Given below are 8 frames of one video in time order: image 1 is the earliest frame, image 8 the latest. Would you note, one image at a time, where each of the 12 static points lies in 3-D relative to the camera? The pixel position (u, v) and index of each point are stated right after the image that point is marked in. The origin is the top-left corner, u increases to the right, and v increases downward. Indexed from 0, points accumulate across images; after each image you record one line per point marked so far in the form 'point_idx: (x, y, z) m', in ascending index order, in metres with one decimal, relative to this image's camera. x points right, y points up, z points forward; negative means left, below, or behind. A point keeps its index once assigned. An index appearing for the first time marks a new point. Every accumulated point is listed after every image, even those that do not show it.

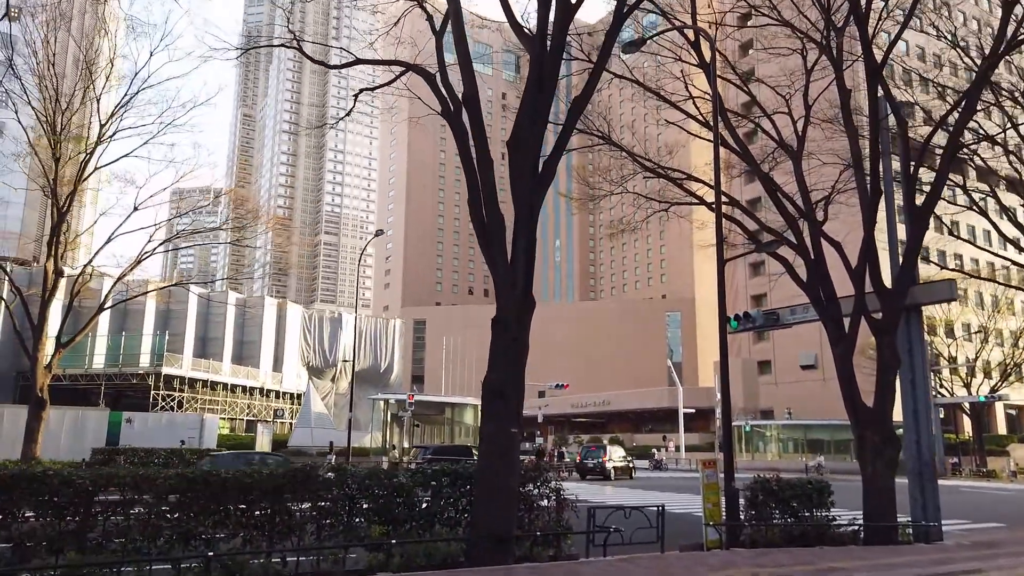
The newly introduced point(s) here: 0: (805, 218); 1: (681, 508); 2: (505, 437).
0: (+5.7, +1.4, +14.1) m
1: (+4.3, -5.8, +19.1) m
2: (-0.1, -1.7, +8.4) m
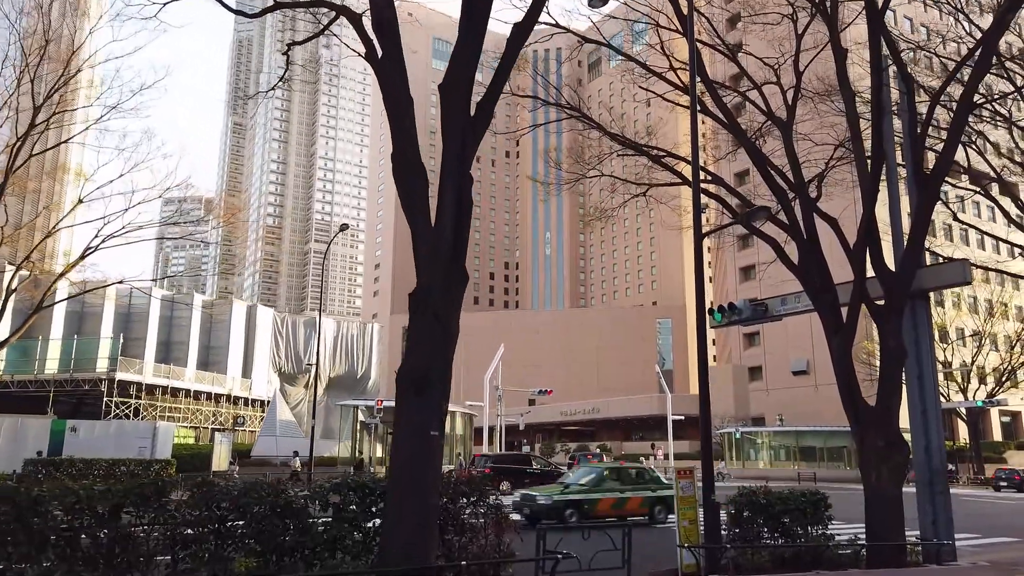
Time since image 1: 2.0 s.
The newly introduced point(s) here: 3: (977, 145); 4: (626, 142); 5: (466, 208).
0: (+4.9, +1.6, +12.5) m
1: (+3.5, -5.6, +17.4) m
2: (-0.8, -1.4, +6.7) m
3: (+12.1, +3.7, +18.9) m
4: (+2.5, +3.3, +15.7) m
5: (-0.5, +0.8, +7.6) m
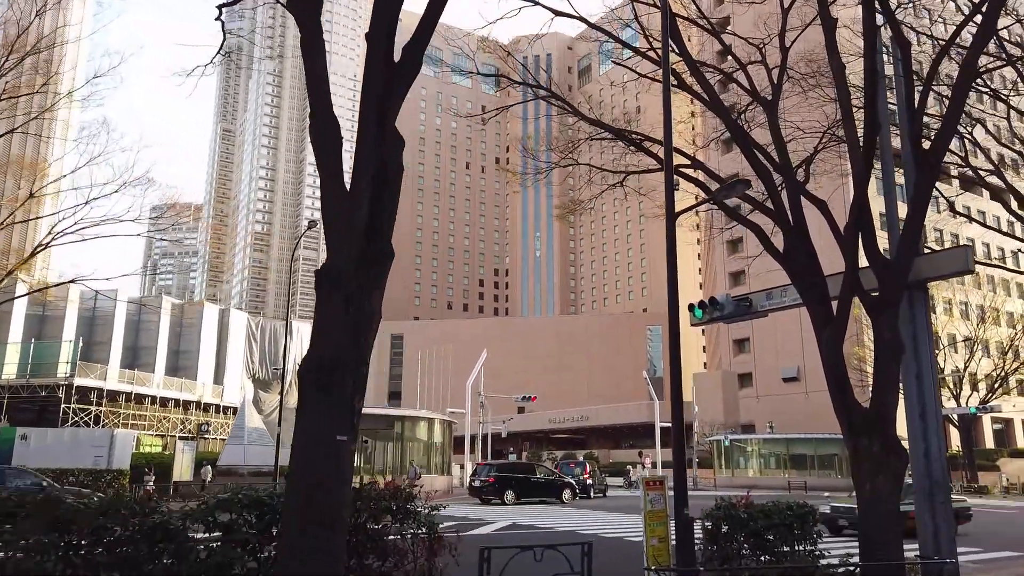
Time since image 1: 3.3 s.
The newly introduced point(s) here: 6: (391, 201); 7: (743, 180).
0: (+4.3, +1.8, +11.4) m
1: (+2.8, -5.6, +16.3) m
2: (-1.4, -1.2, +5.6) m
3: (+11.4, +3.8, +17.9) m
4: (+1.8, +3.4, +14.7) m
5: (-1.1, +1.0, +6.4) m
6: (-1.3, +0.8, +7.3) m
7: (+3.1, +1.5, +9.7) m
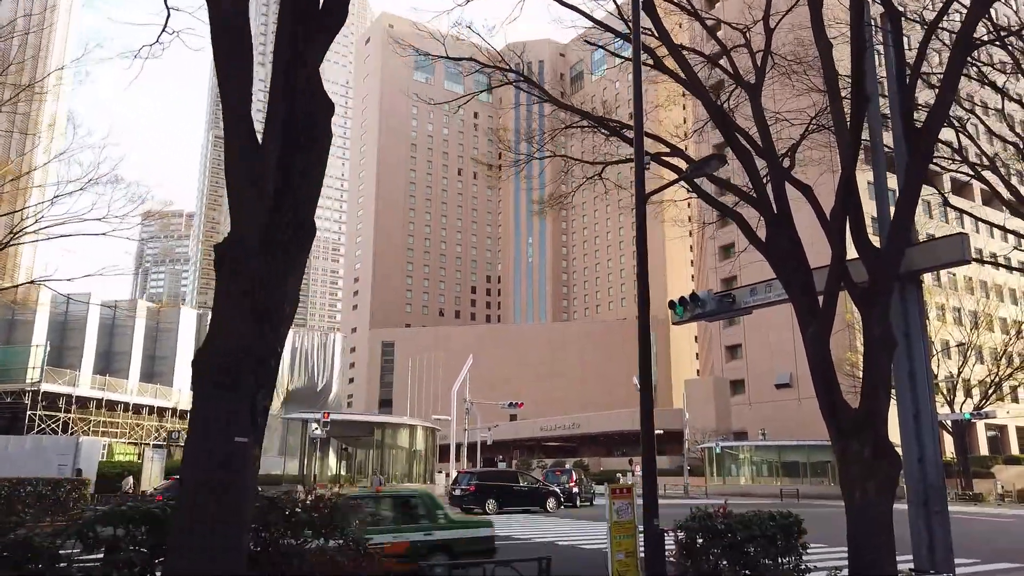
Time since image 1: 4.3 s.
0: (+3.8, +1.9, +10.7) m
1: (+2.2, -5.5, +15.5) m
2: (-1.9, -1.1, +4.8) m
3: (+10.8, +3.8, +17.3) m
4: (+1.3, +3.4, +13.9) m
5: (-1.6, +1.2, +5.7) m
6: (-1.8, +1.0, +6.6) m
7: (+2.6, +1.6, +9.0) m
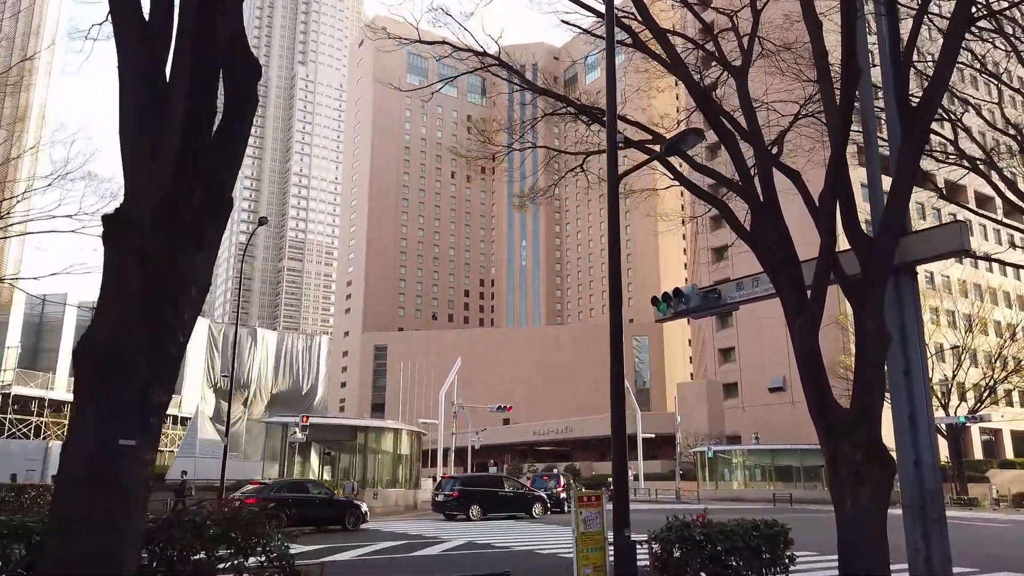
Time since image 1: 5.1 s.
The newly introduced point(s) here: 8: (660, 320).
0: (+3.3, +2.0, +10.1) m
1: (+1.8, -5.4, +14.8) m
2: (-2.3, -0.9, +4.1) m
3: (+10.4, +3.9, +16.7) m
4: (+0.8, +3.5, +13.3) m
5: (-2.0, +1.3, +5.0) m
6: (-2.2, +1.1, +5.9) m
7: (+2.1, +1.7, +8.3) m
8: (+2.5, -0.5, +12.2) m
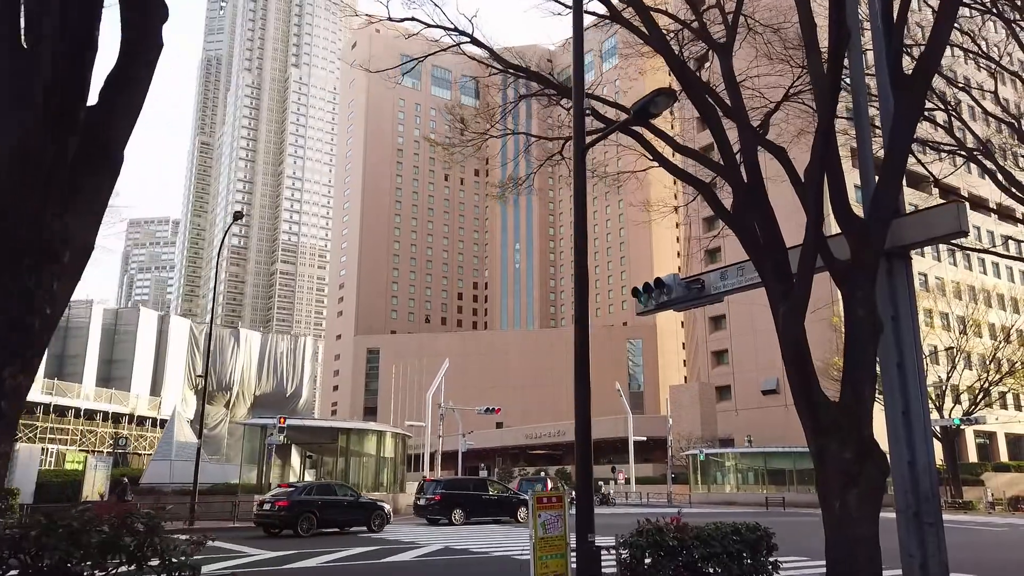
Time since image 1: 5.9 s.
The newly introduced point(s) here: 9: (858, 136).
0: (+2.9, +2.1, +9.4) m
1: (+1.3, -5.3, +14.1) m
2: (-2.7, -0.7, +3.4) m
3: (+9.9, +4.0, +16.1) m
4: (+0.4, +3.7, +12.7) m
5: (-2.3, +1.5, +4.4) m
6: (-2.6, +1.3, +5.2) m
7: (+1.7, +1.9, +7.7) m
8: (+2.0, -0.4, +11.5) m
9: (+4.1, +1.8, +8.7) m
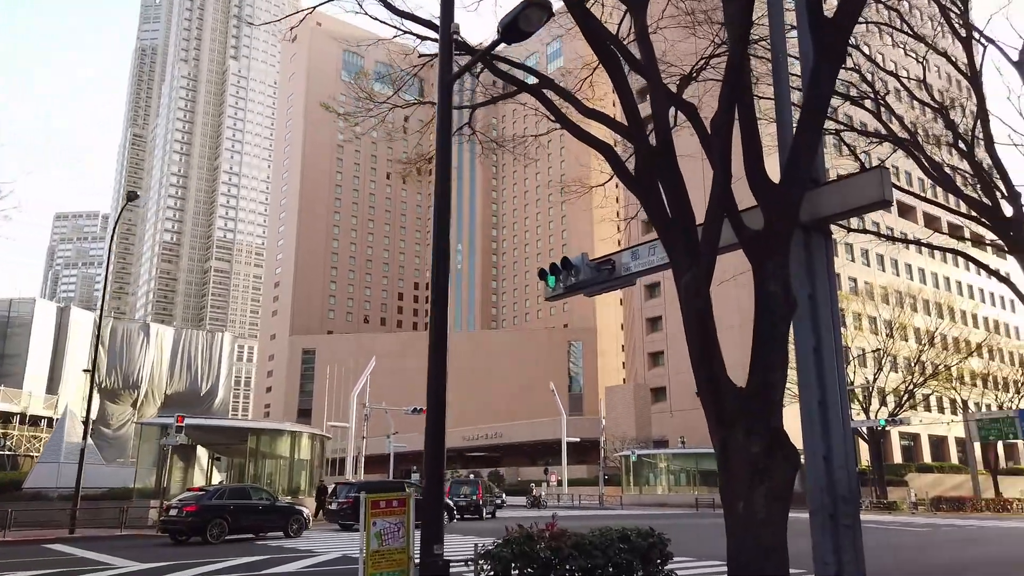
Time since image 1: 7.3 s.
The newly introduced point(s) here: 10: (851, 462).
0: (+1.6, +2.4, +8.5) m
1: (-0.5, -5.0, +13.0) m
2: (-3.6, -0.4, +2.1) m
3: (+8.1, +4.1, +15.7) m
4: (-1.2, +3.9, +11.6) m
5: (-3.3, +1.8, +3.0) m
6: (-3.6, +1.6, +3.9) m
7: (+0.5, +2.2, +6.7) m
8: (+0.5, -0.1, +10.5) m
9: (+2.8, +2.0, +7.8) m
10: (+3.3, -1.7, +7.0) m
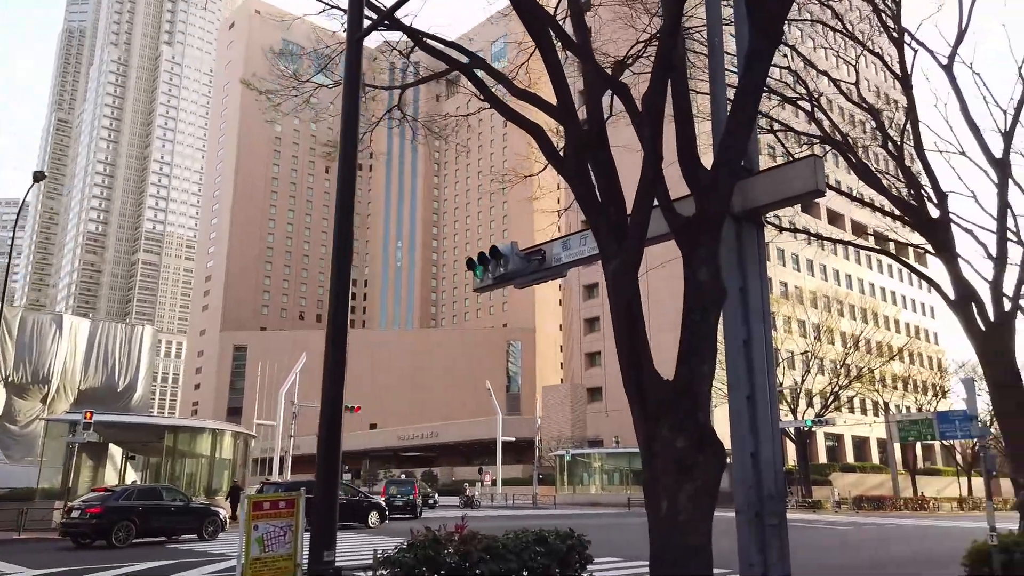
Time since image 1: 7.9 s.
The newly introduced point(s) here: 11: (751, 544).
0: (+0.8, +2.5, +8.1) m
1: (-1.8, -4.9, +12.5) m
2: (-3.9, -0.2, +1.3) m
3: (+6.7, +4.1, +15.9) m
4: (-2.2, +4.1, +11.0) m
5: (-3.7, +2.0, +2.3) m
6: (-4.1, +1.9, +3.1) m
7: (-0.1, +2.3, +6.3) m
8: (-0.5, 0.0, +10.0) m
9: (+2.1, +2.1, +7.6) m
10: (+2.5, -1.6, +6.8) m
11: (+2.2, -2.3, +6.6) m
